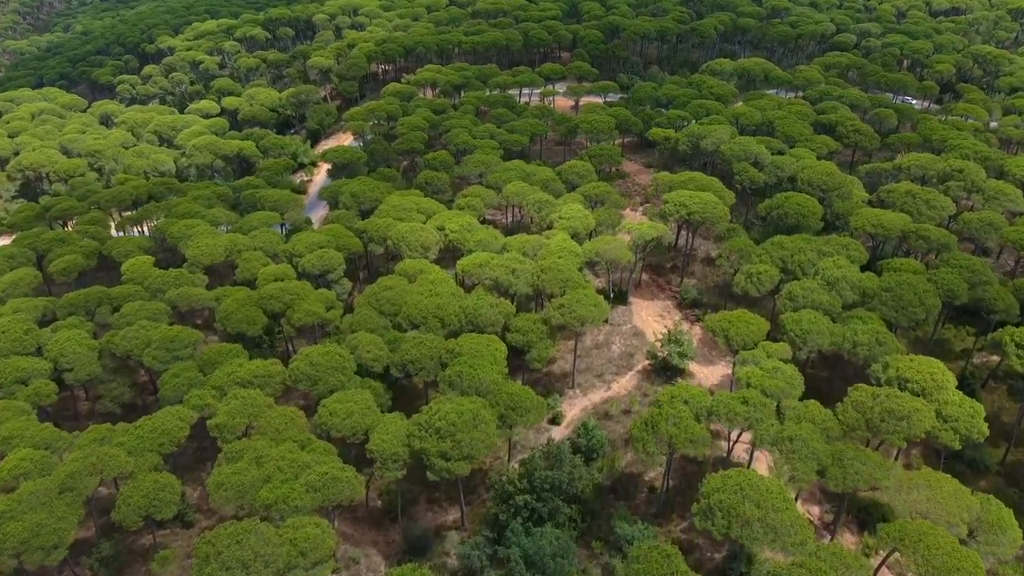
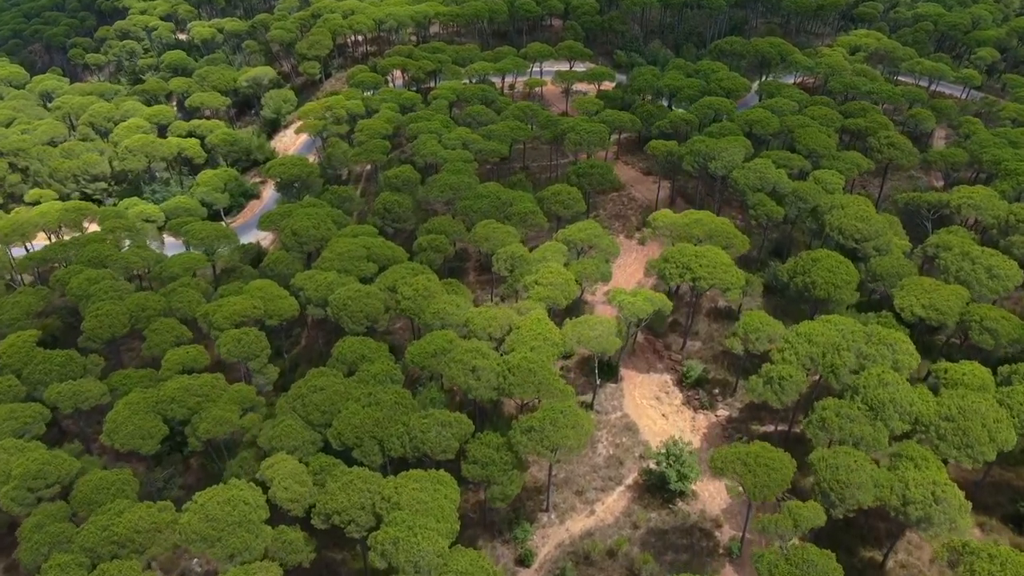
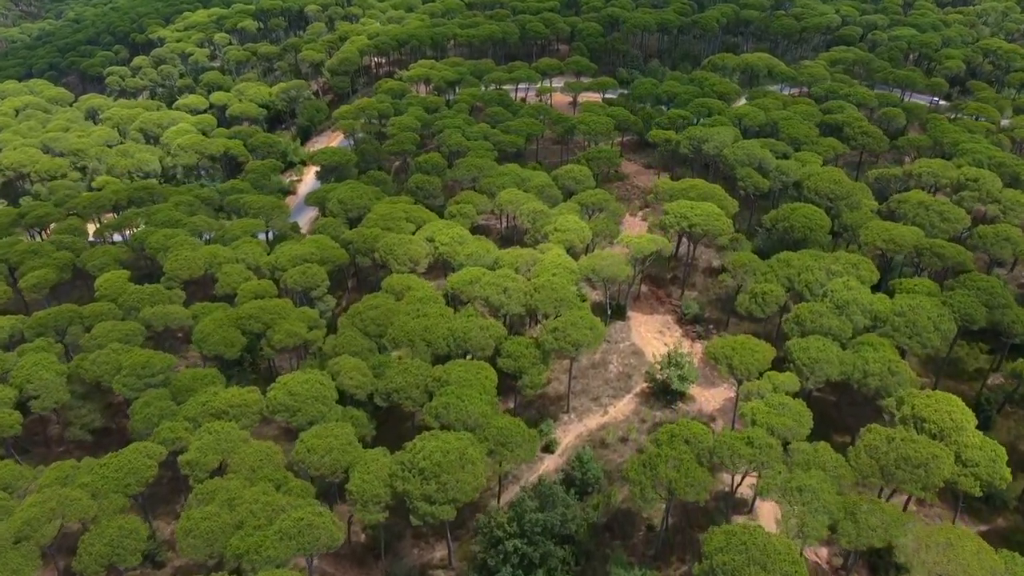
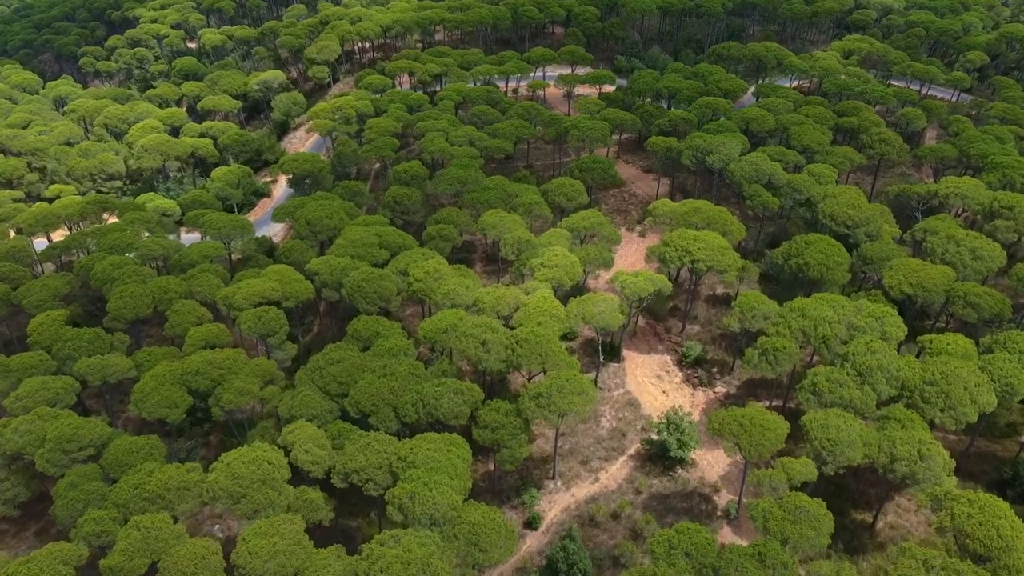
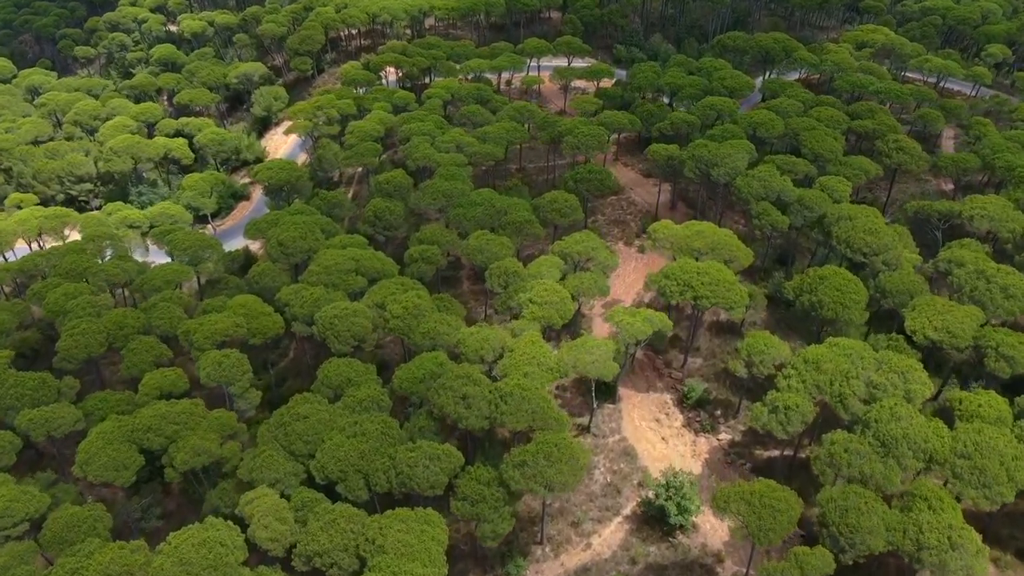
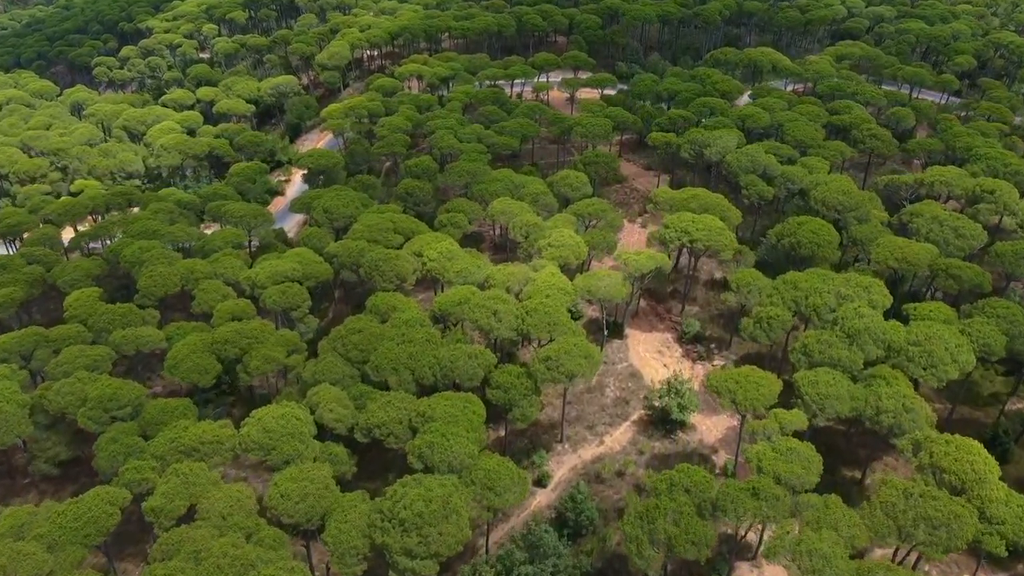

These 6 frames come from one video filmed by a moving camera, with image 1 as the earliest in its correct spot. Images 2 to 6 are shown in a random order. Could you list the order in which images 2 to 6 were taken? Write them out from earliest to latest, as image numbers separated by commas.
3, 6, 4, 2, 5
